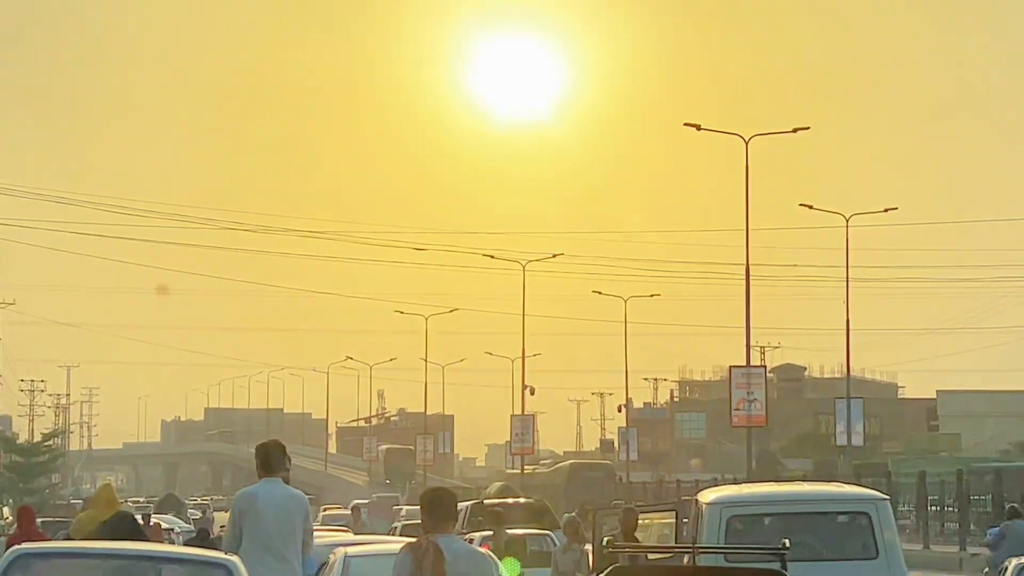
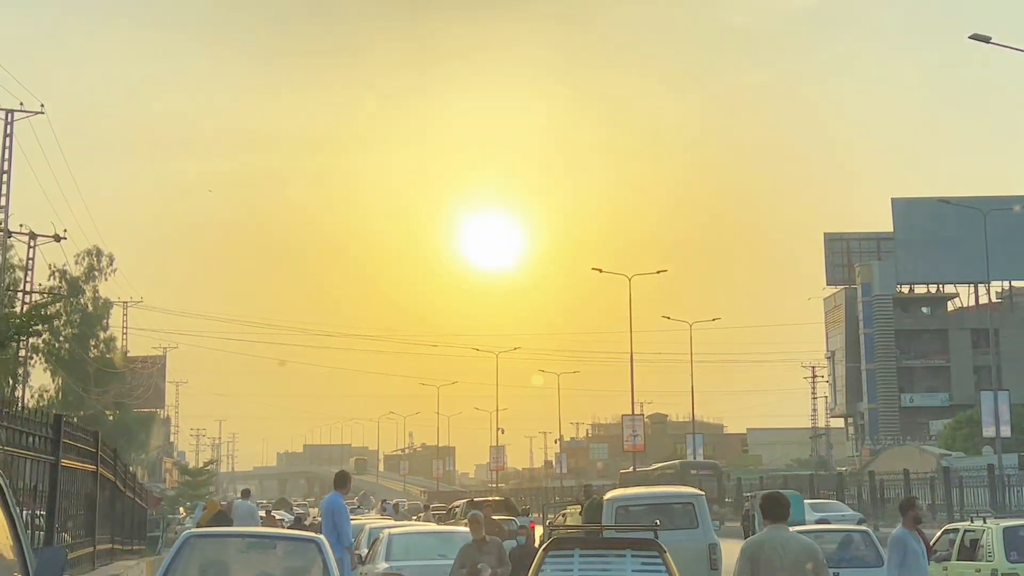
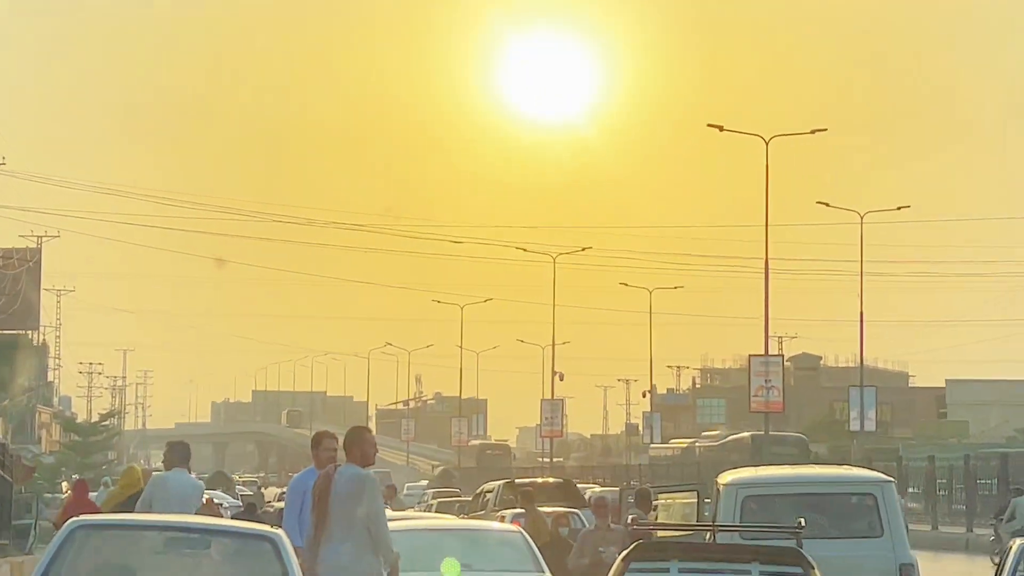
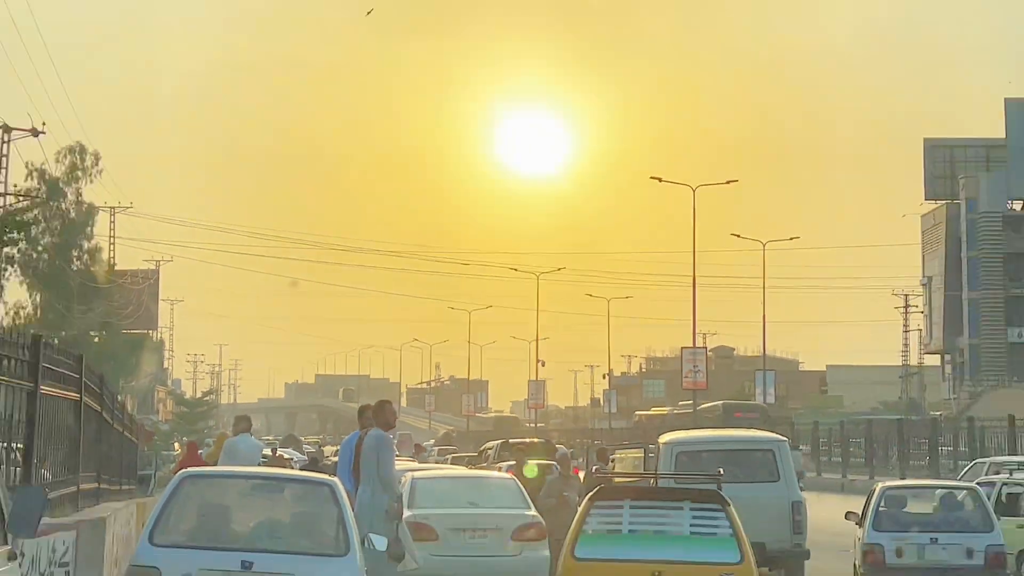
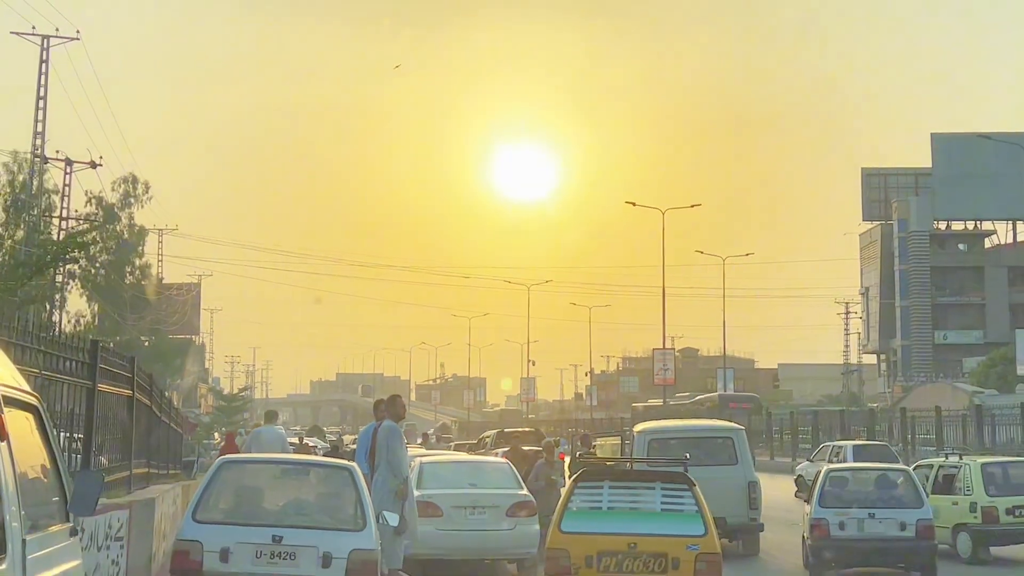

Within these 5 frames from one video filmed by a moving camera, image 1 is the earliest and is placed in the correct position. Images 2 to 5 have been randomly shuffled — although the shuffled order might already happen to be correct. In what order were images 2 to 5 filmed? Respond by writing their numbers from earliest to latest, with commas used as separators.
3, 4, 5, 2
